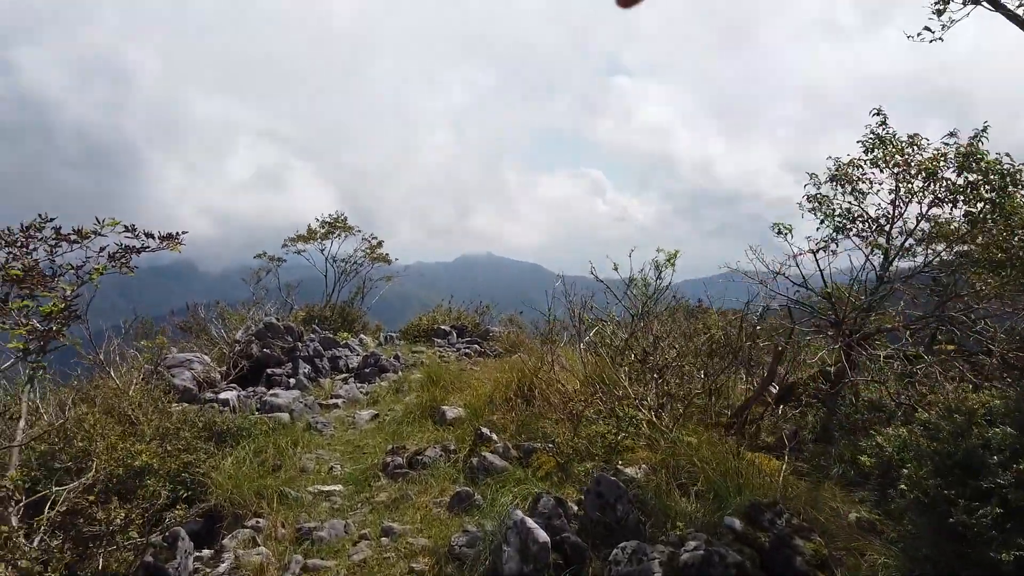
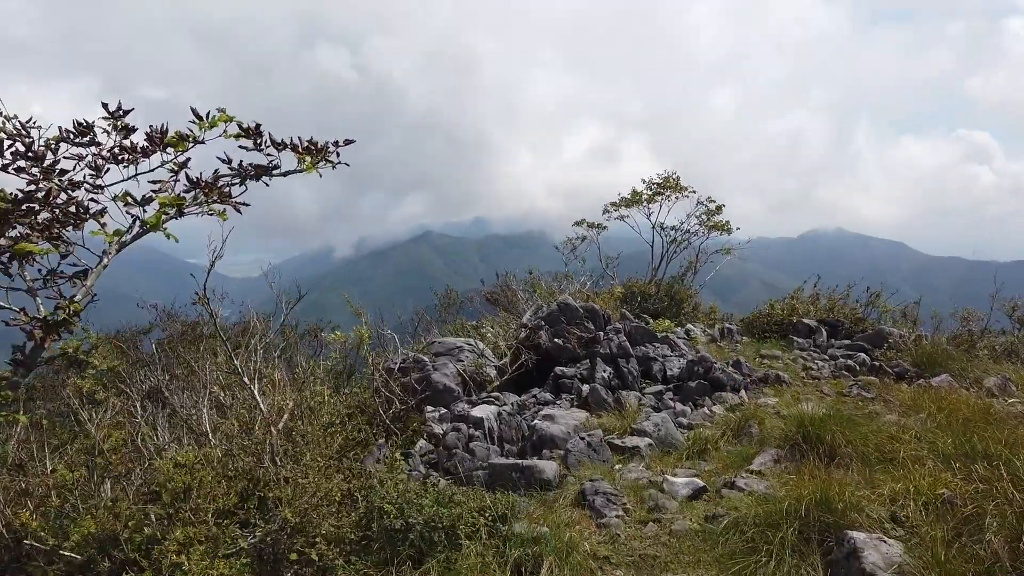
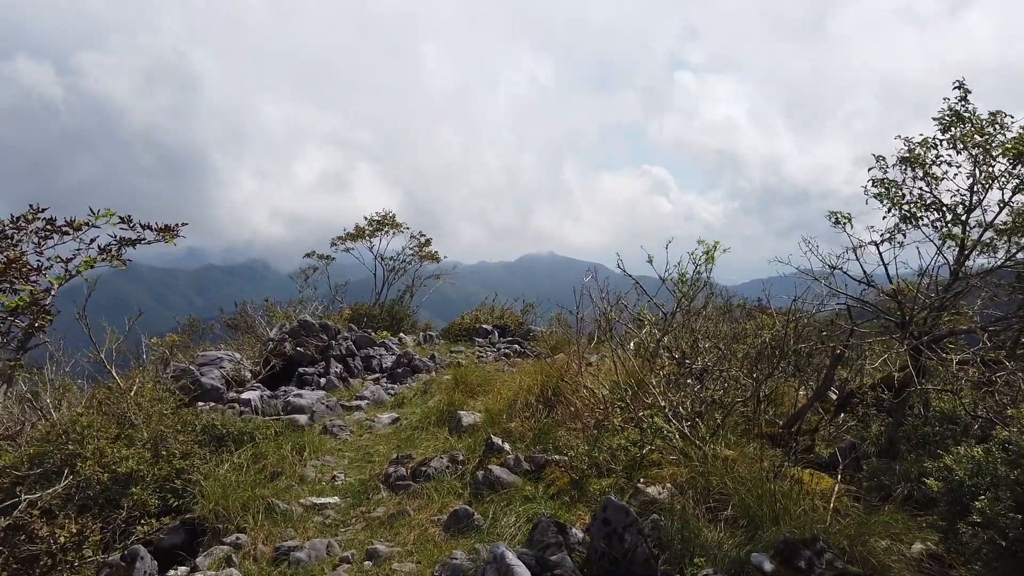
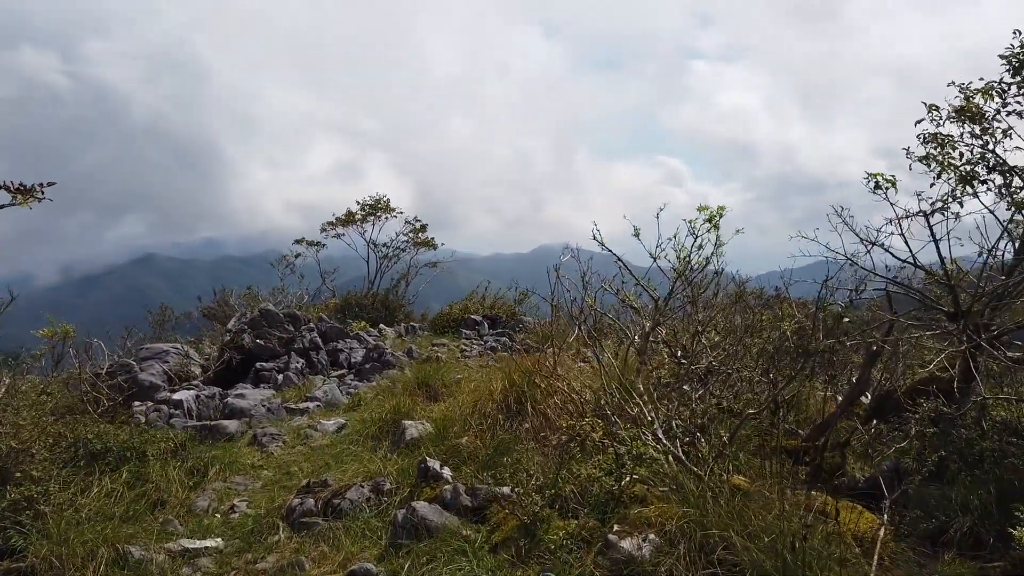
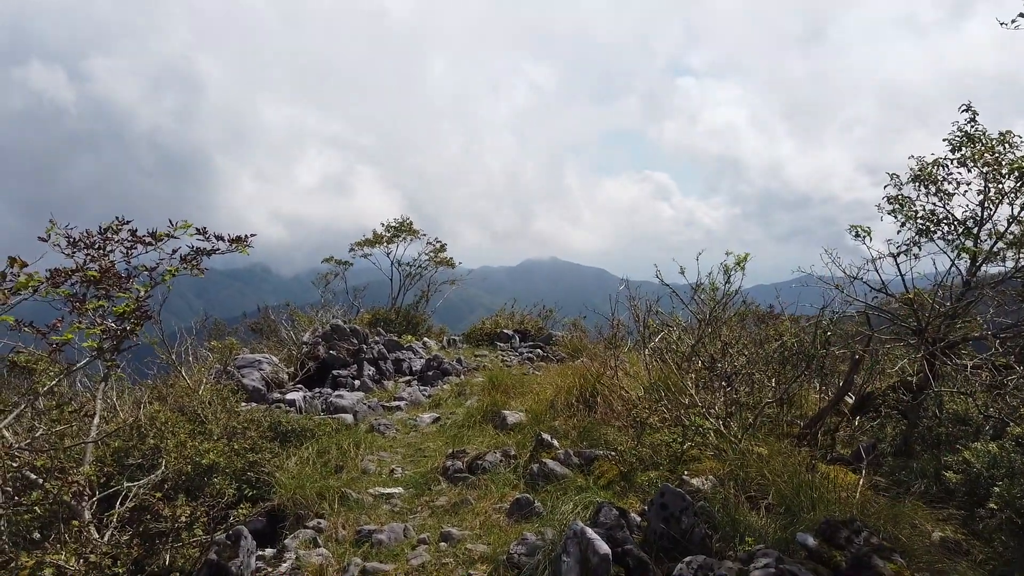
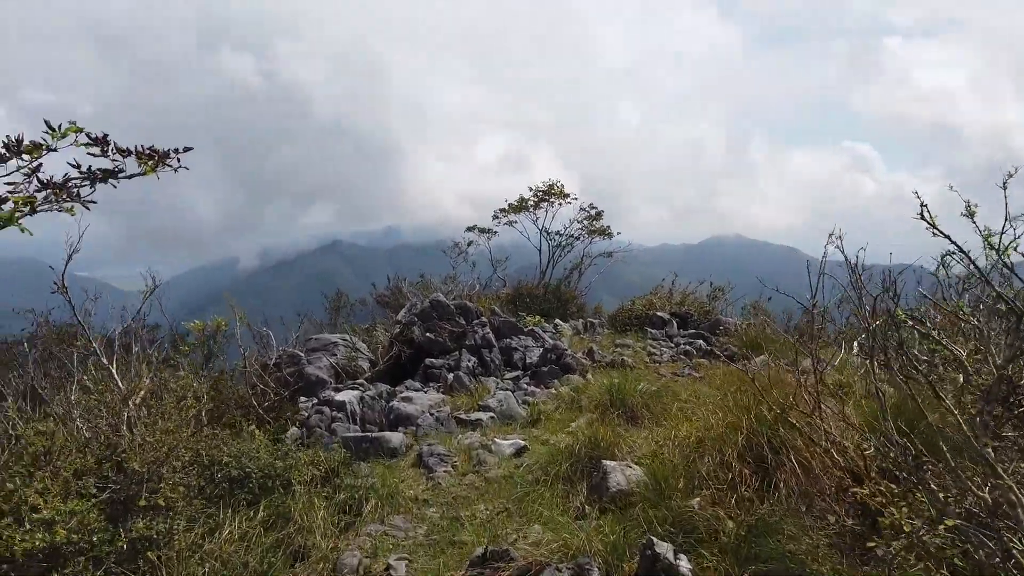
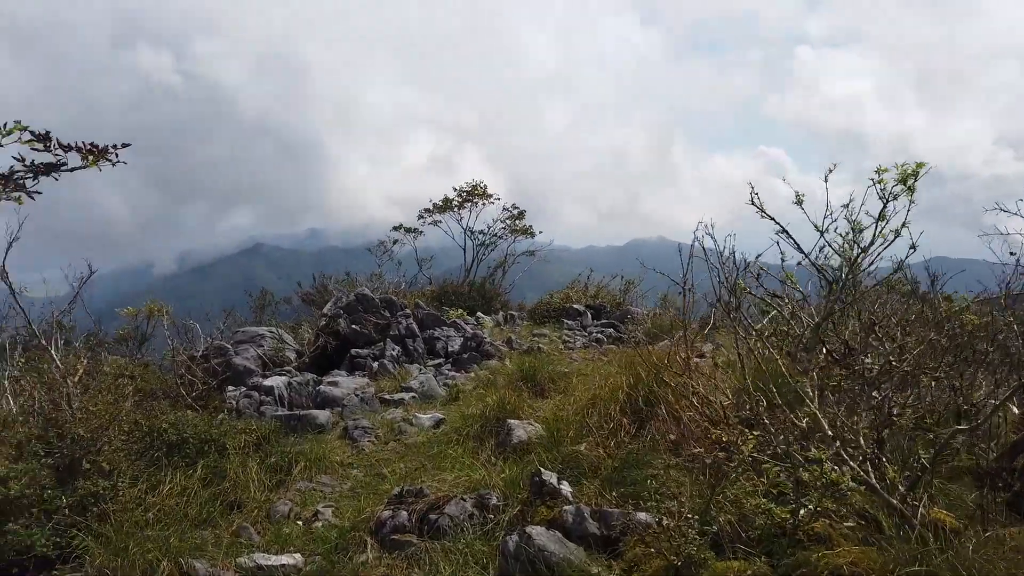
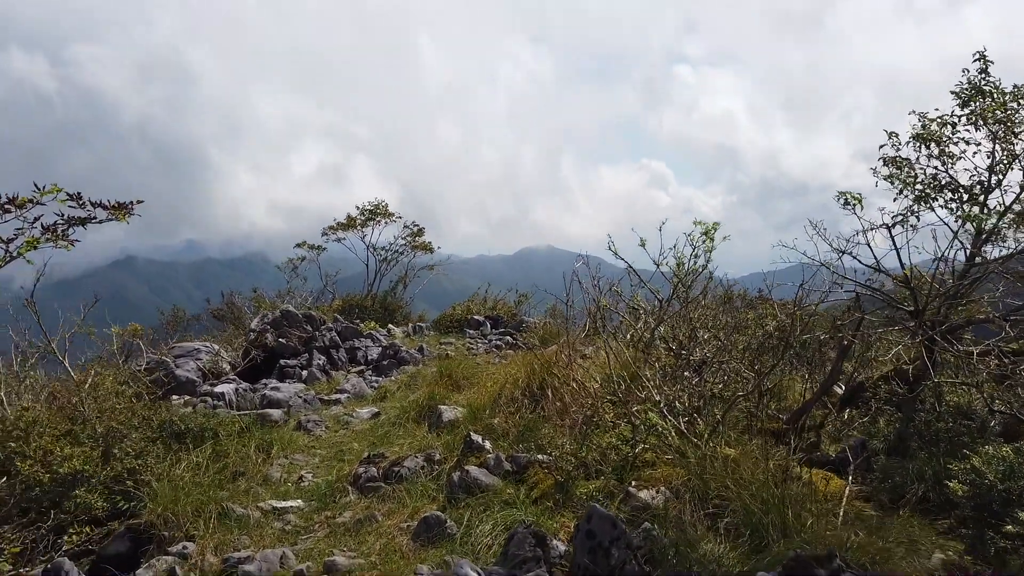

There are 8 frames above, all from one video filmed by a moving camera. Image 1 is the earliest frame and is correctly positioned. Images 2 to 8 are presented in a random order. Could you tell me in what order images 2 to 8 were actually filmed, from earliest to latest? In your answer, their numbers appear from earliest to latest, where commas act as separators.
5, 3, 8, 4, 7, 6, 2
